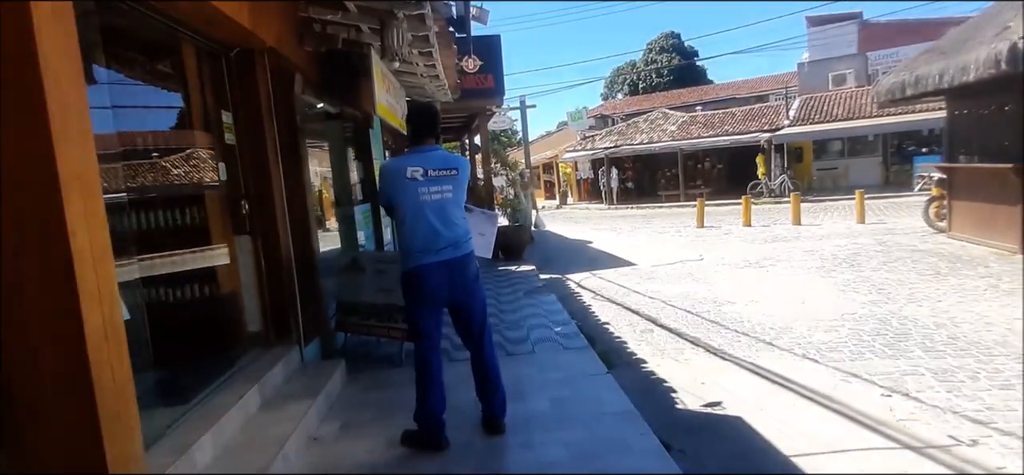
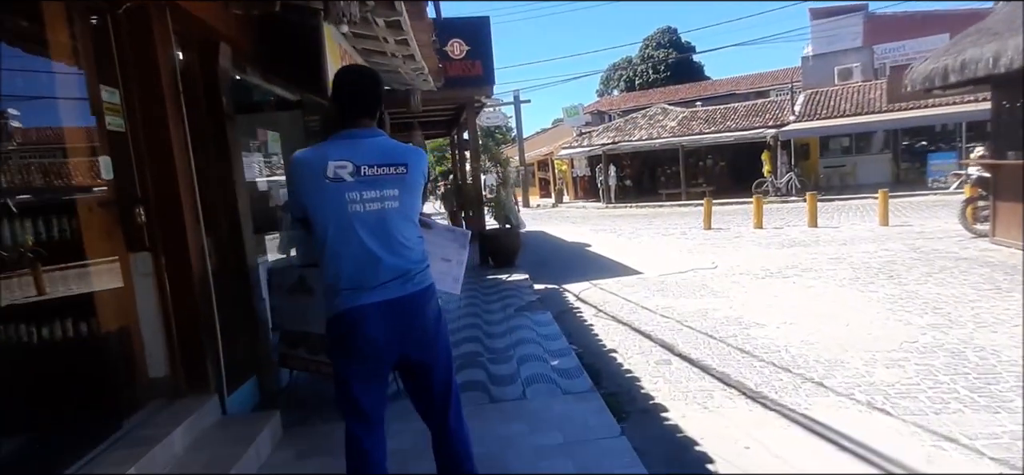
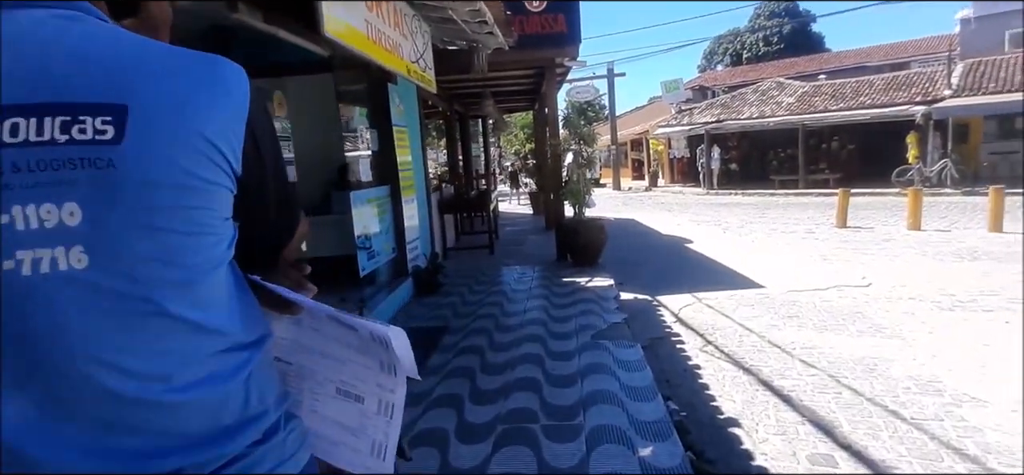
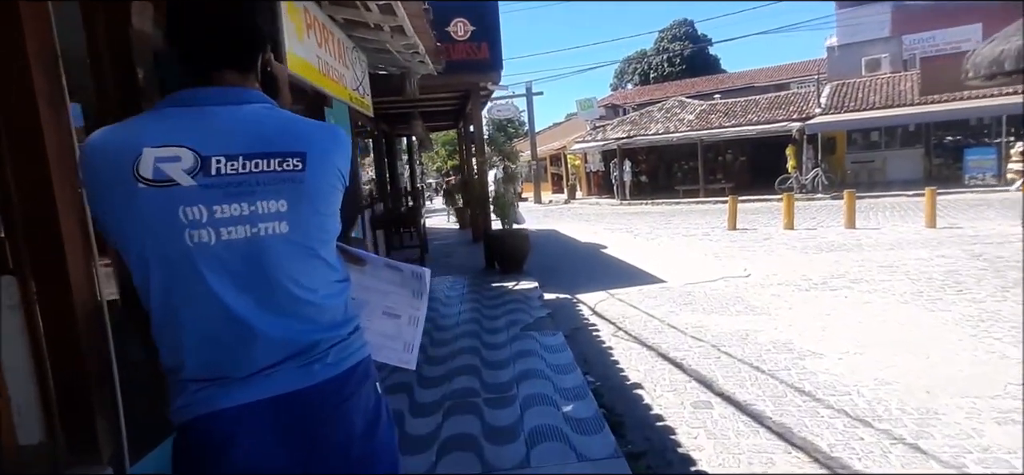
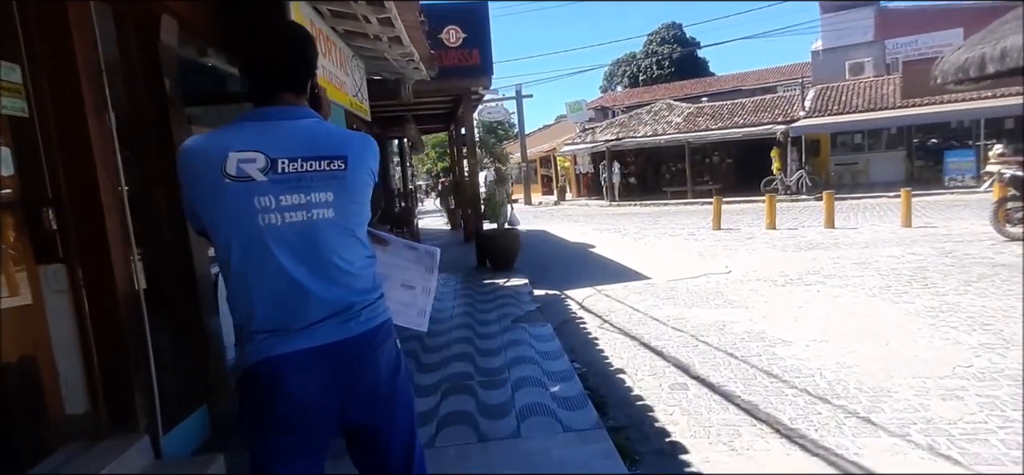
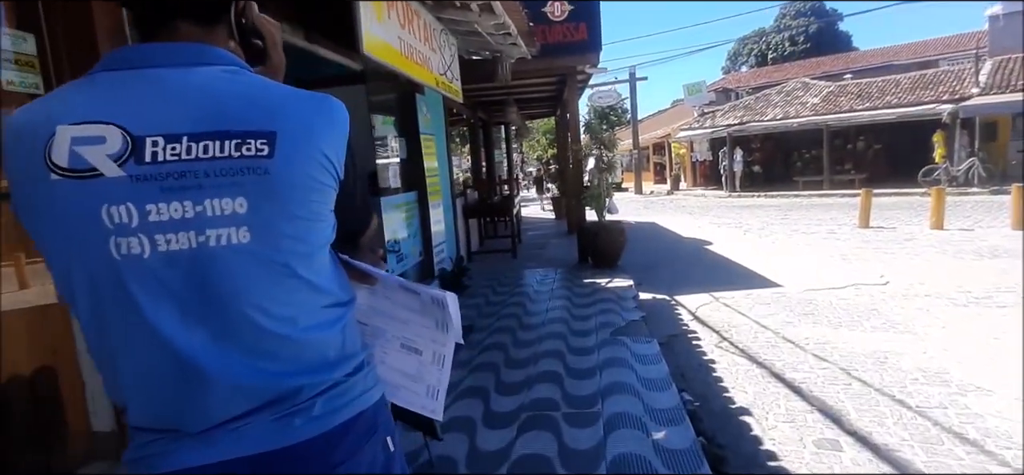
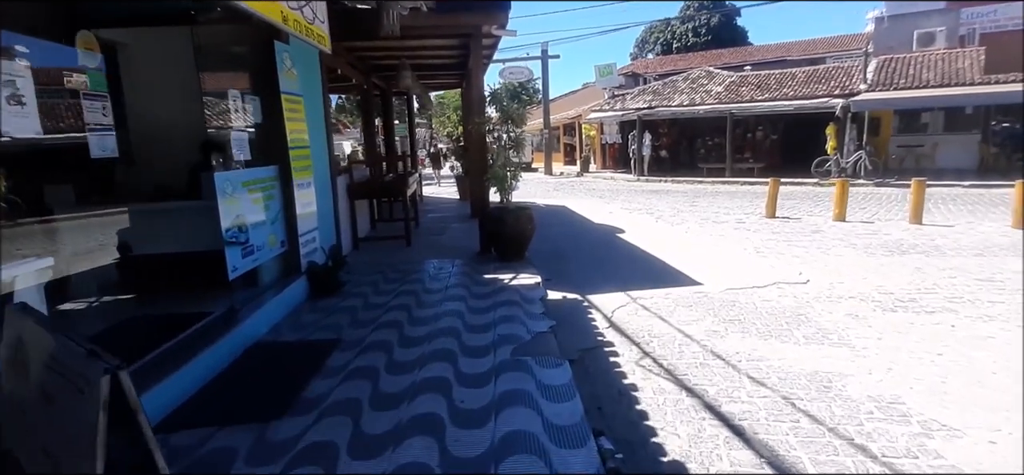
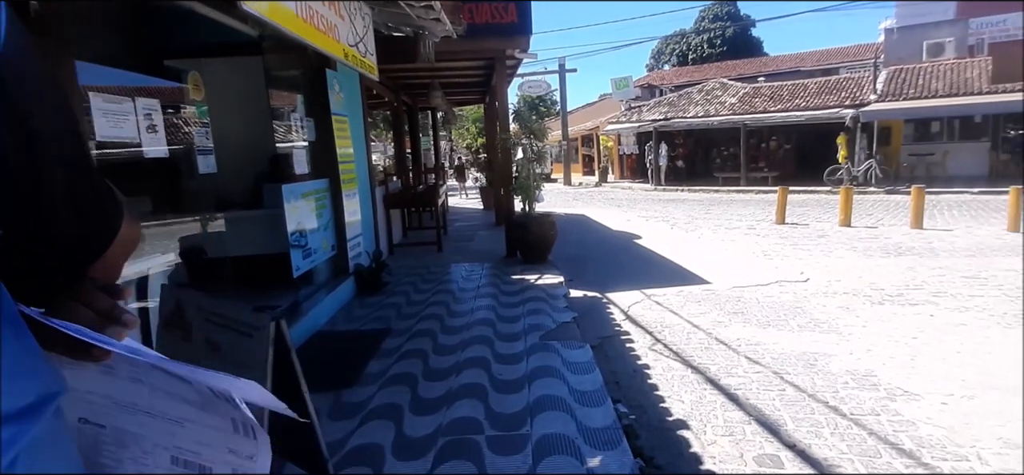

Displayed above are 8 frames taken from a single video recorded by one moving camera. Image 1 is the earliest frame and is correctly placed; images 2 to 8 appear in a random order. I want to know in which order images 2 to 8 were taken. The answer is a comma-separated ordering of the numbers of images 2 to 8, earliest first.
2, 5, 4, 6, 3, 8, 7
